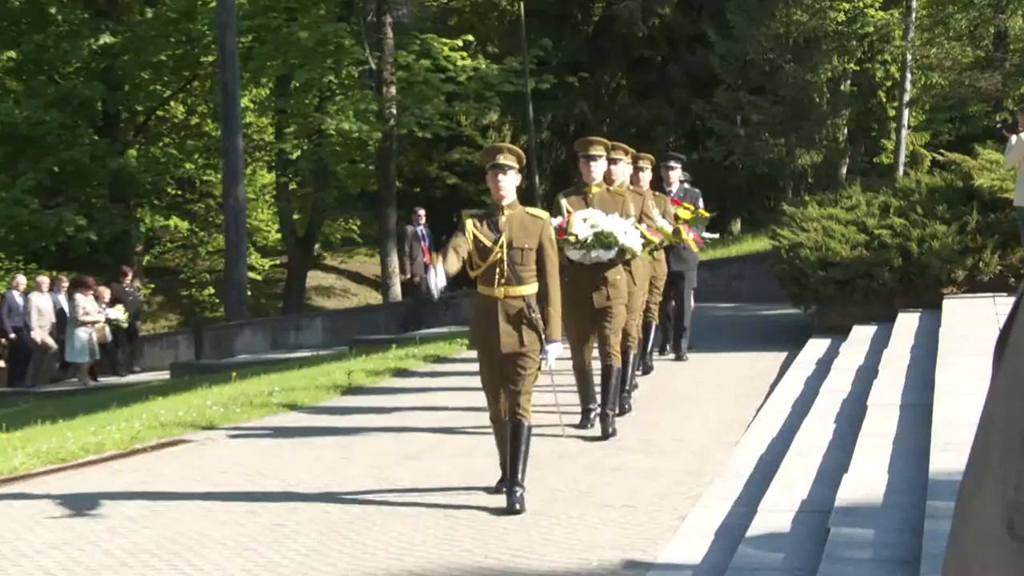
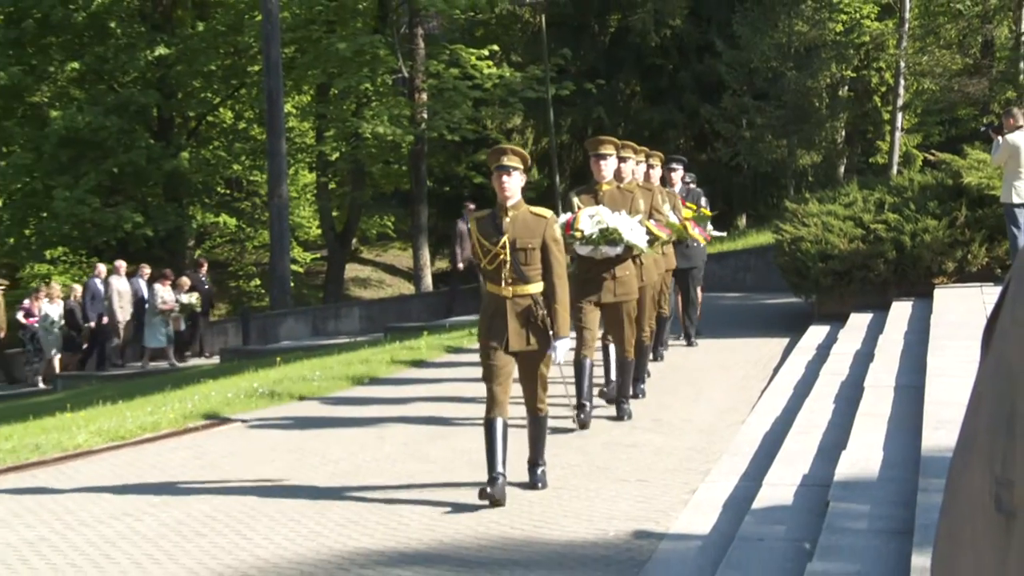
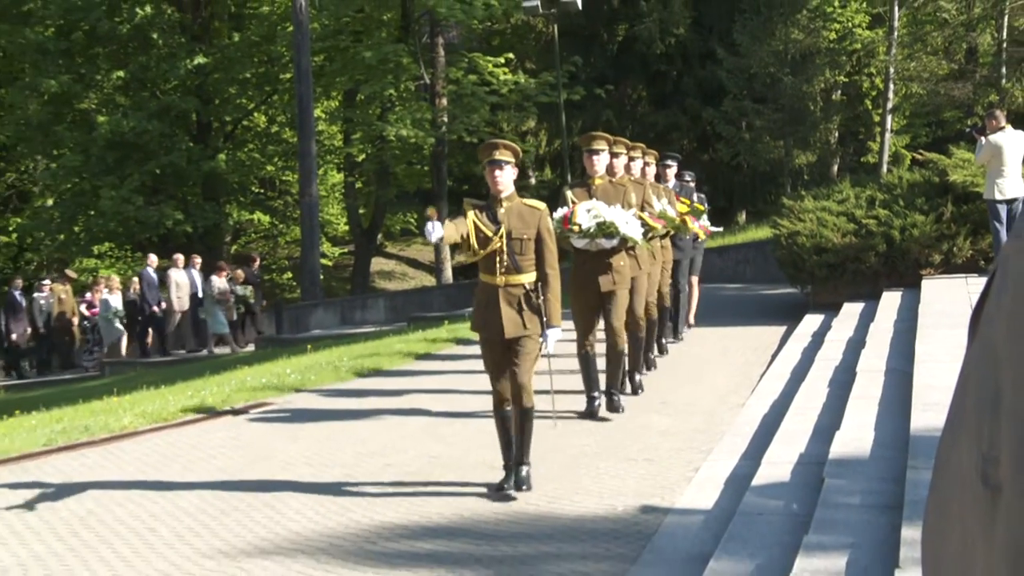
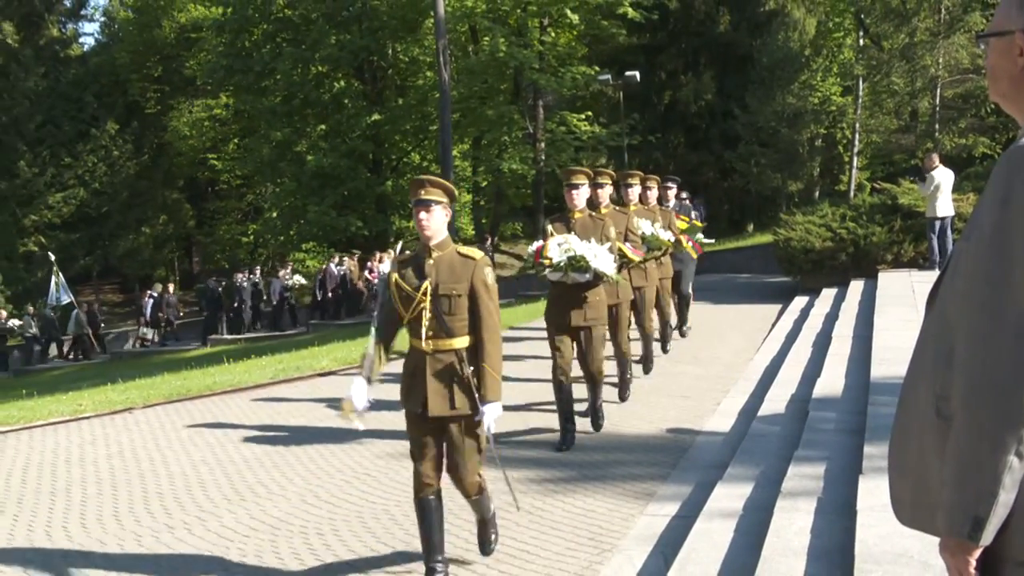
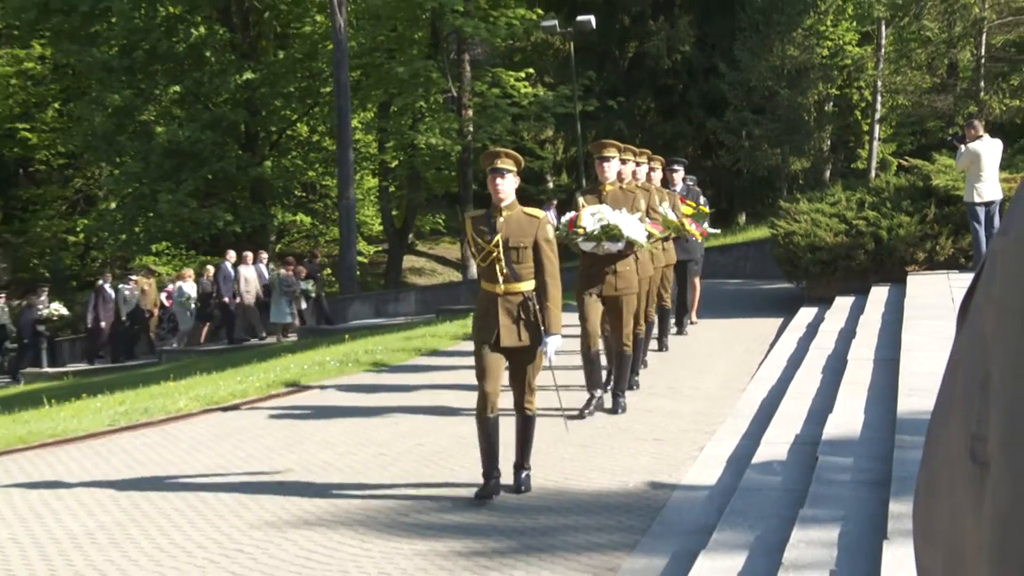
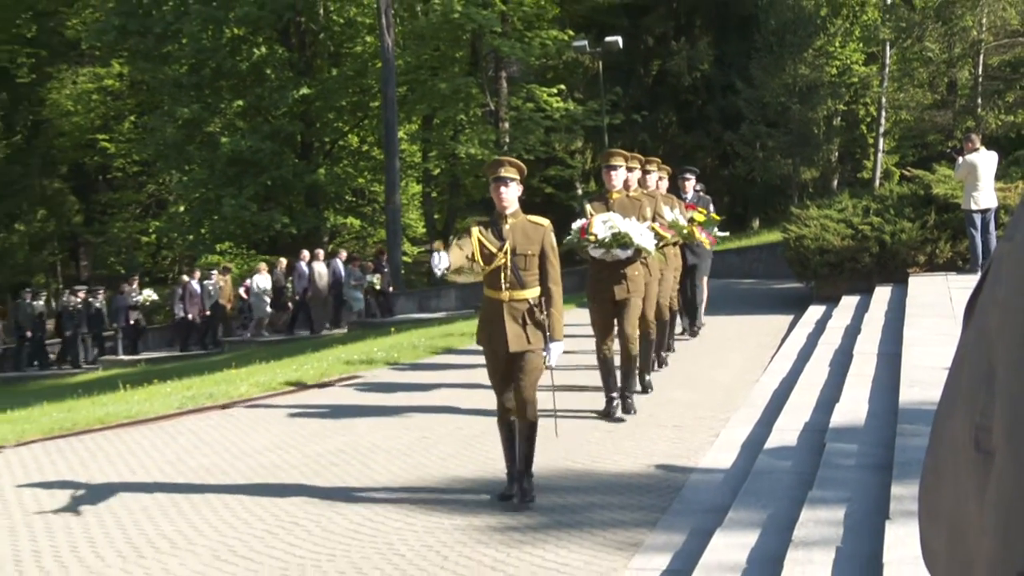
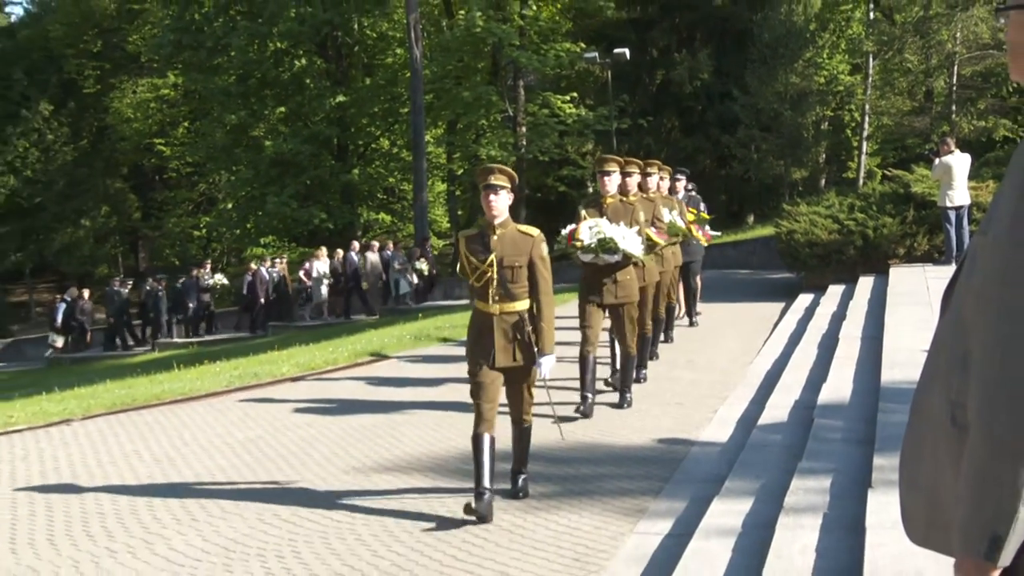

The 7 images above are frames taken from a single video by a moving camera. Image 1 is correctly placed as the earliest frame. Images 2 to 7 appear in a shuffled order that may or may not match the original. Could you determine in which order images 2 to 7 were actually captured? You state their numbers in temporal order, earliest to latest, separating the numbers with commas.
2, 3, 5, 6, 7, 4
